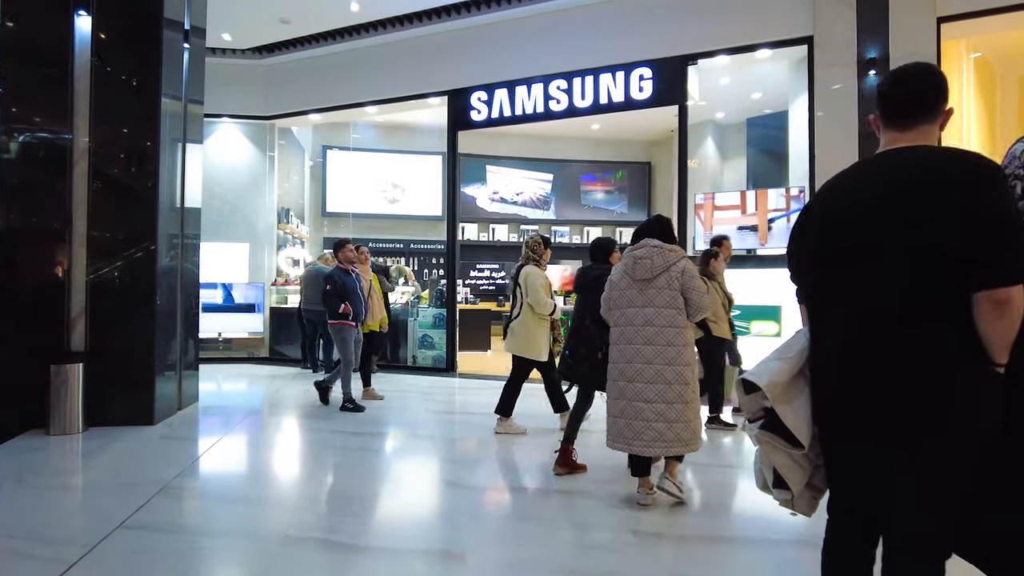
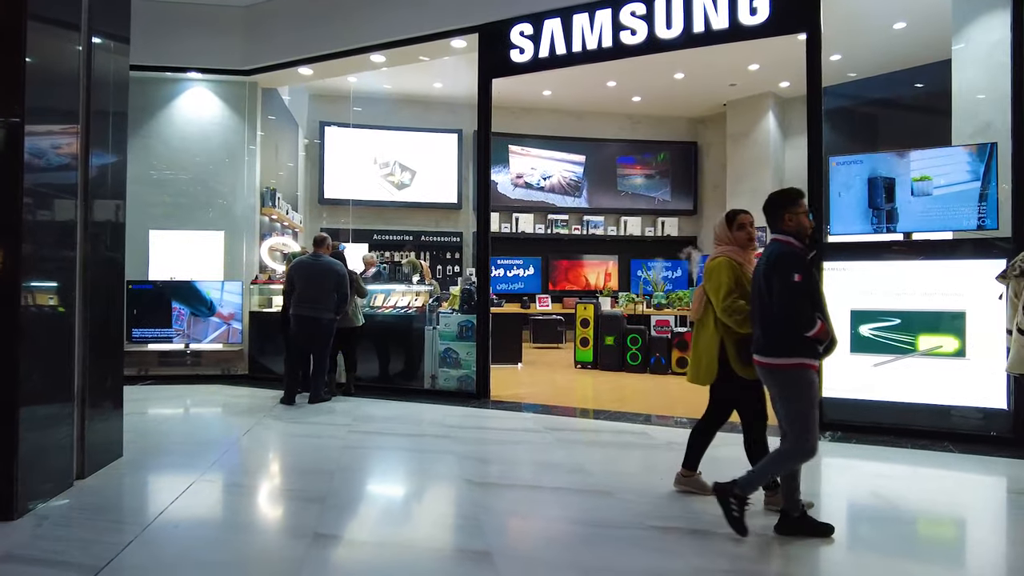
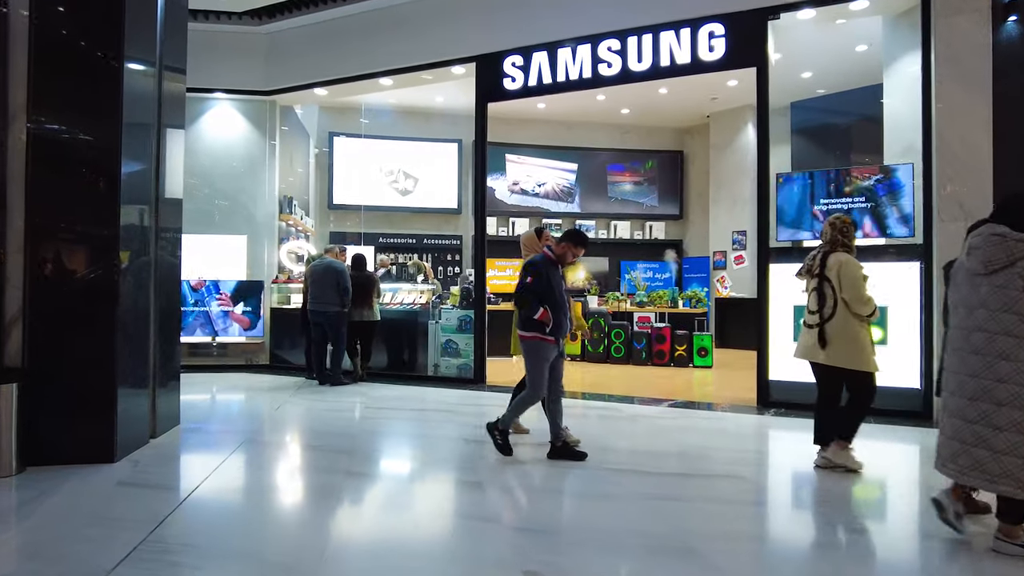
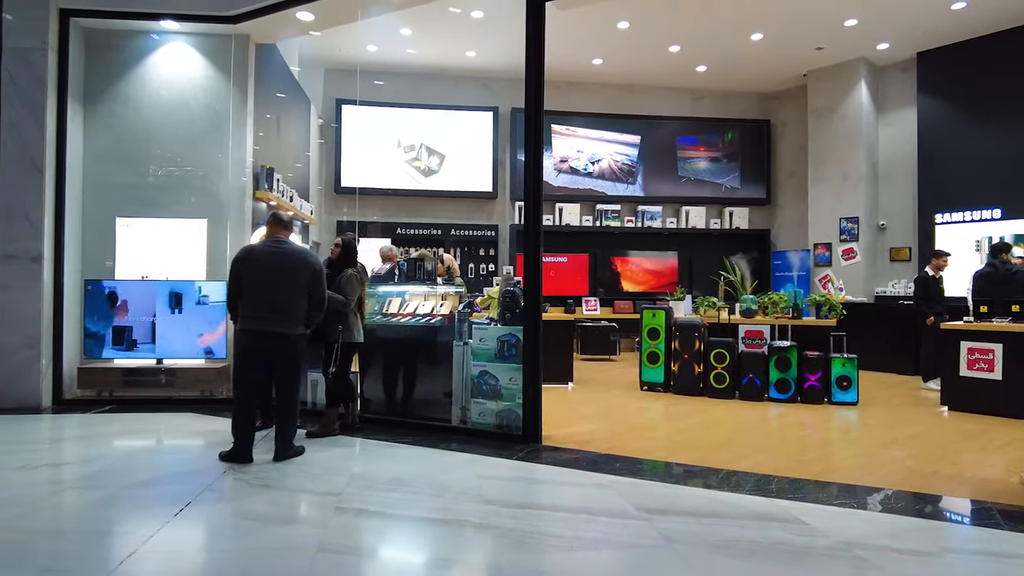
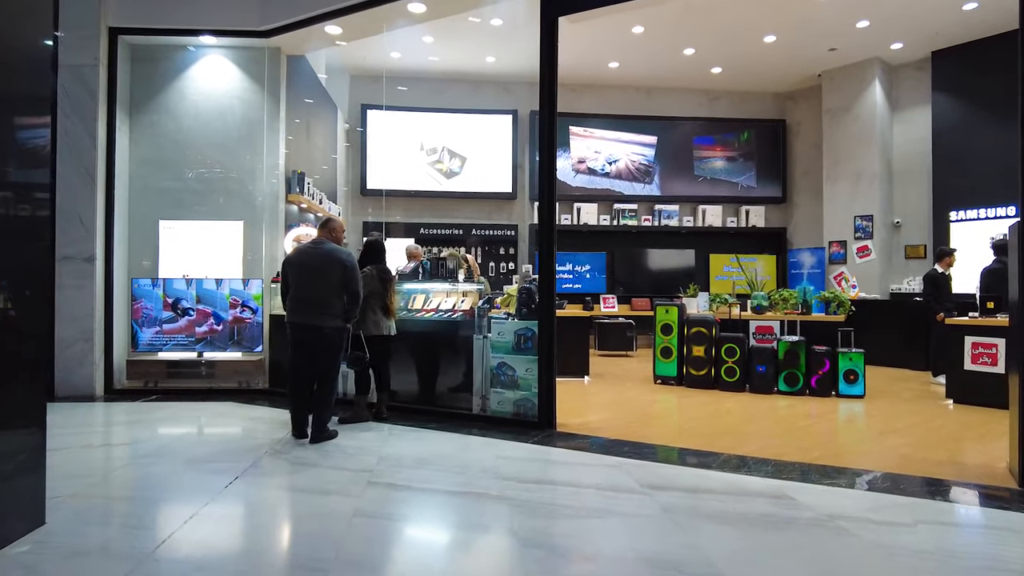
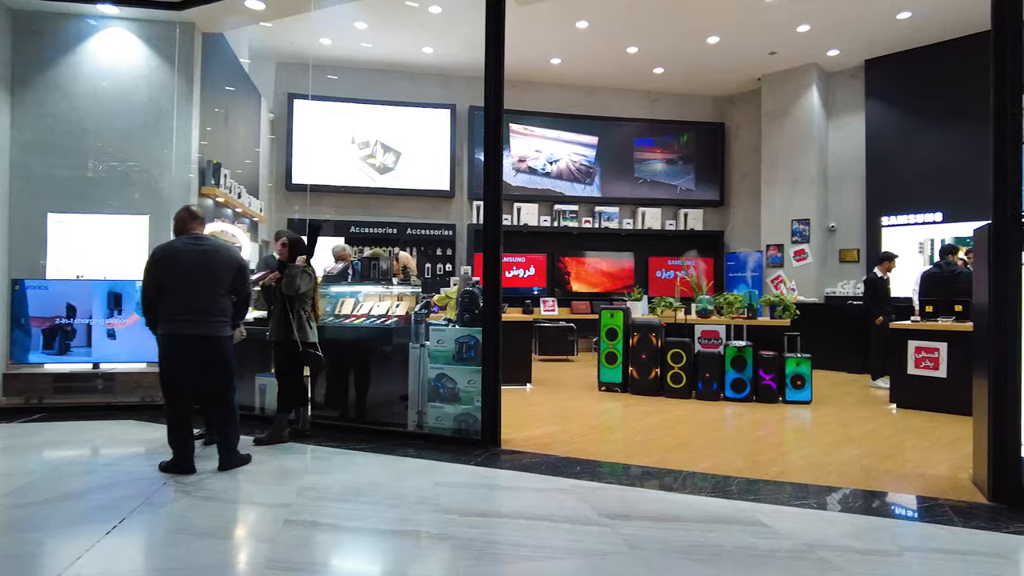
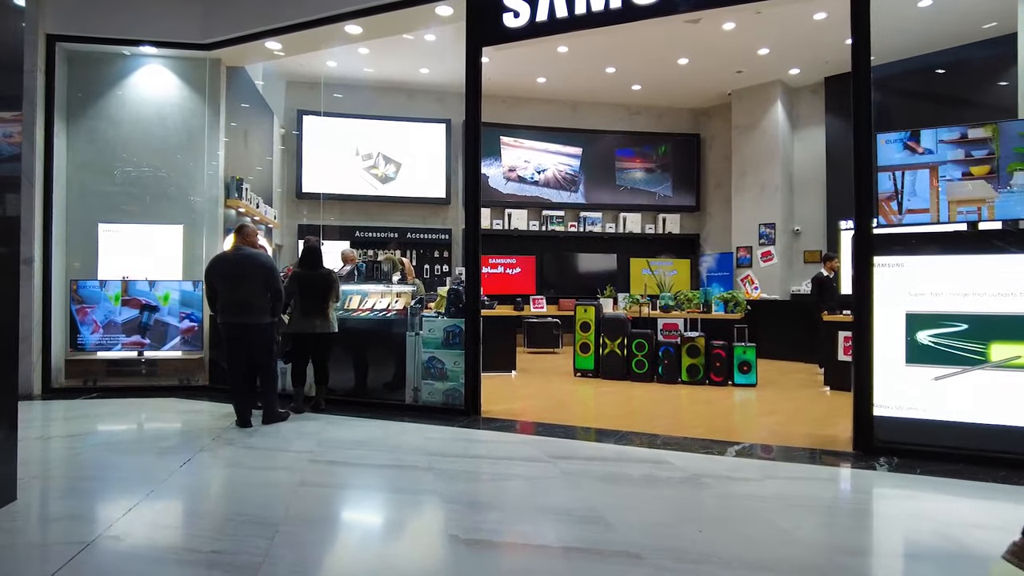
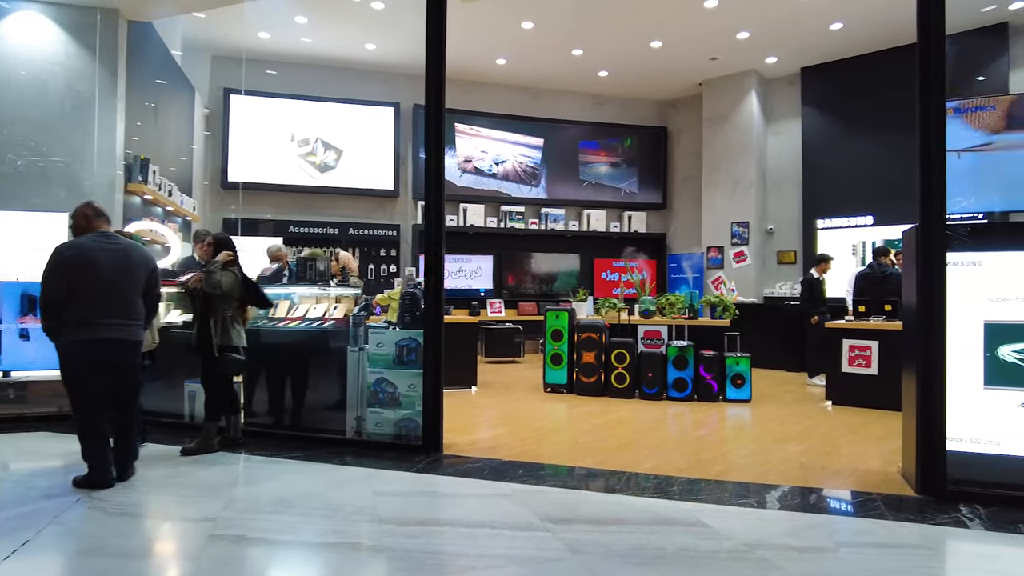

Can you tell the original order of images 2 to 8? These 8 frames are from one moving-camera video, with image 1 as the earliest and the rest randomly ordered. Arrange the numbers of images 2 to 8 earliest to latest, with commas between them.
3, 2, 7, 5, 4, 6, 8
